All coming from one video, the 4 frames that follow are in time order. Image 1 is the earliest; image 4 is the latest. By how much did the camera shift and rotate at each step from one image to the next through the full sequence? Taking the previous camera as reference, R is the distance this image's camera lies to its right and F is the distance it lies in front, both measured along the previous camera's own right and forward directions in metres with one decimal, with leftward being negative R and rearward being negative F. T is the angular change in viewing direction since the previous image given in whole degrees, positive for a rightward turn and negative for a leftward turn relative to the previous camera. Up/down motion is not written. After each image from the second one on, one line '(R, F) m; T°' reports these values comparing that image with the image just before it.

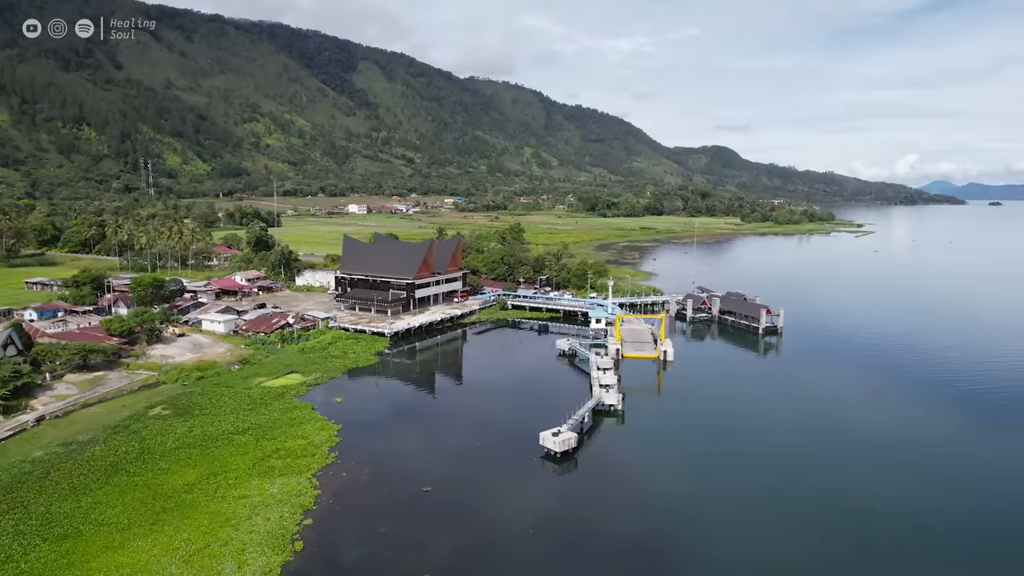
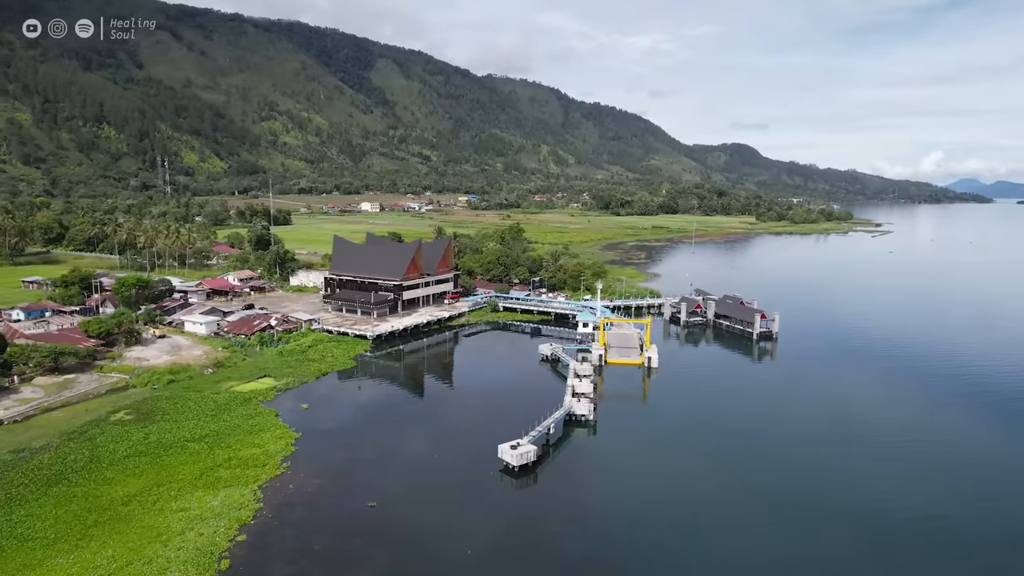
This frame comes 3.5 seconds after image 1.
(+2.7, +1.0) m; -2°
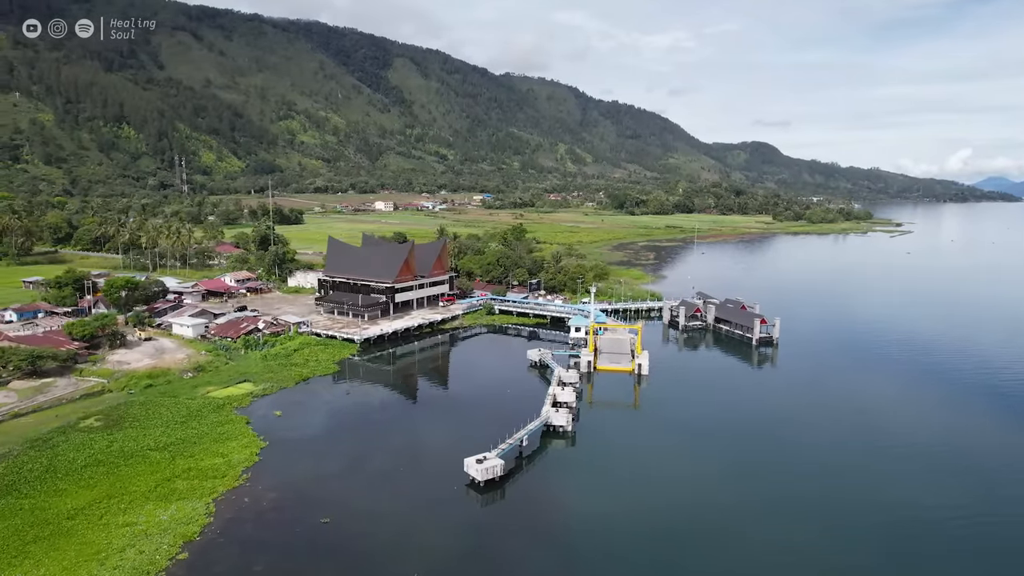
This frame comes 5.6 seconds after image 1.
(+2.3, +1.2) m; -2°
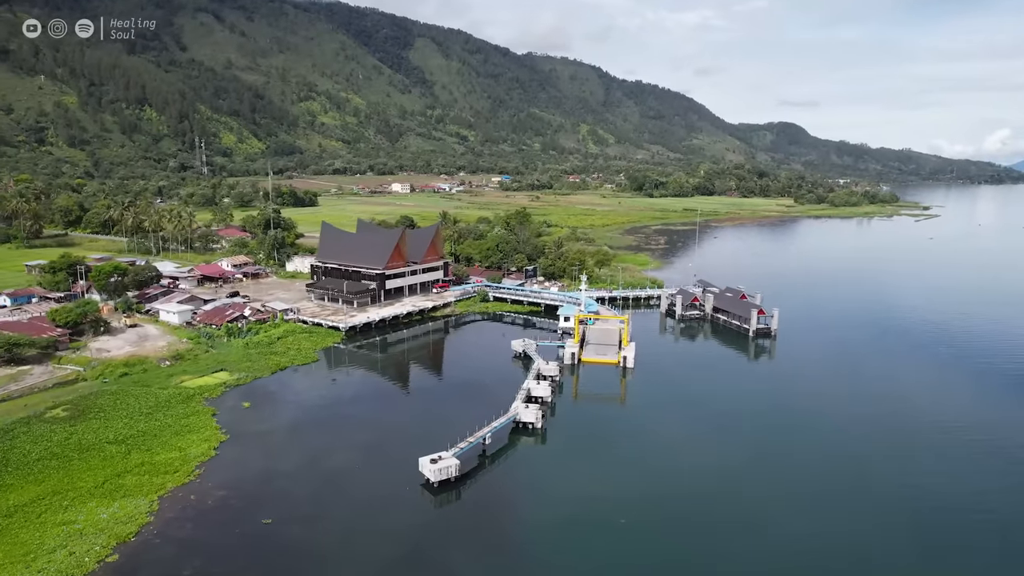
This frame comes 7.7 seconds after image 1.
(+2.8, +1.2) m; -2°
